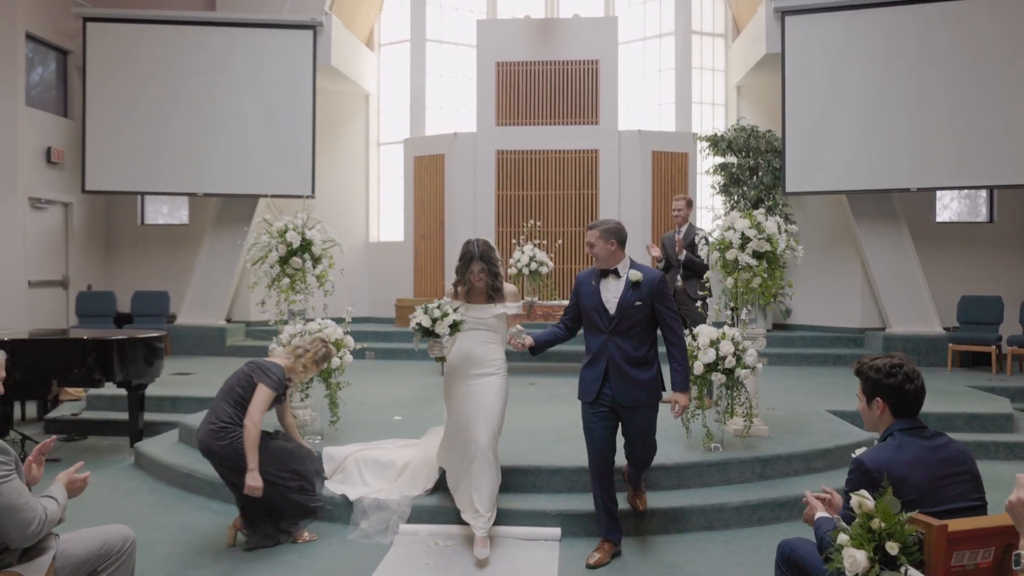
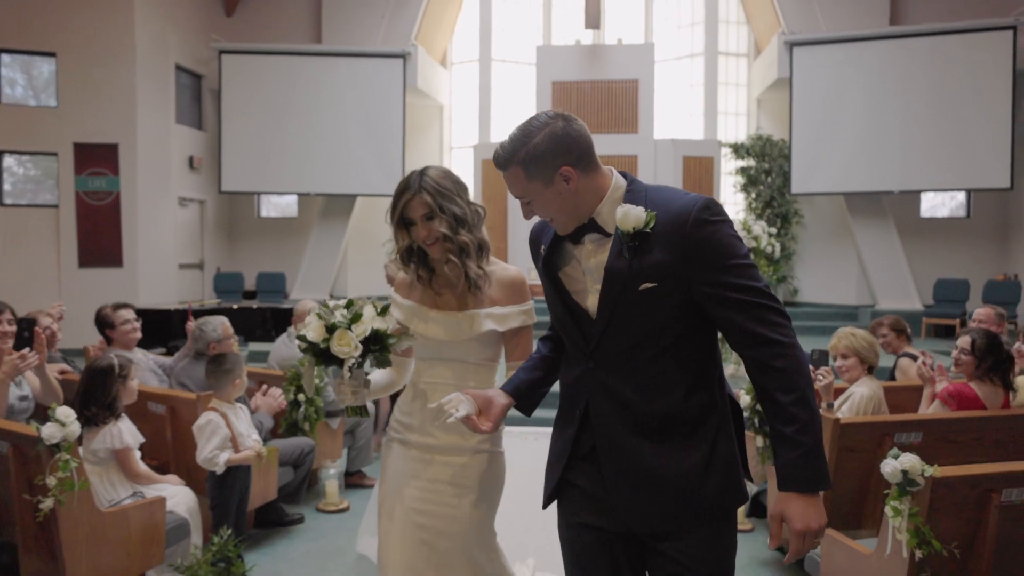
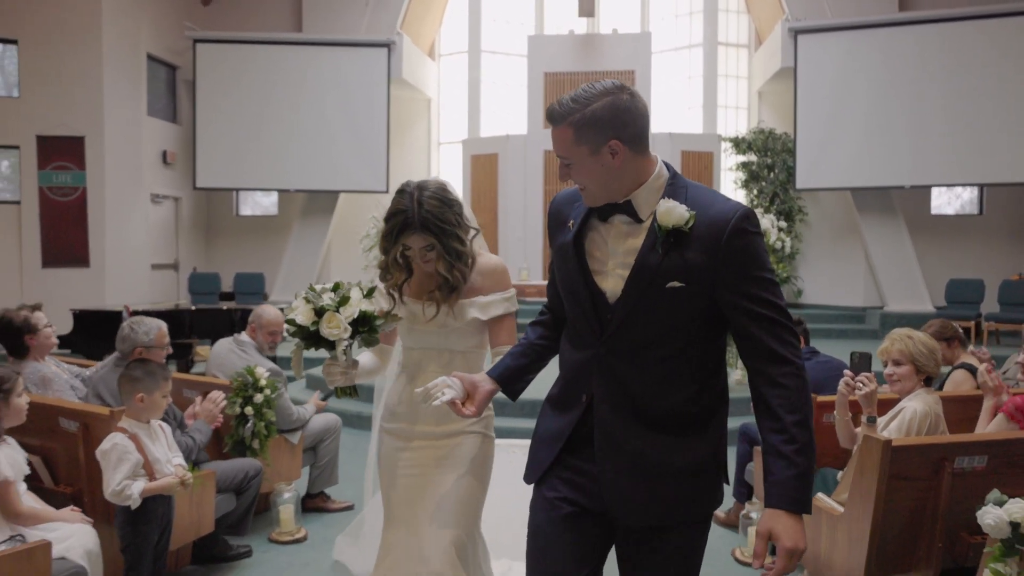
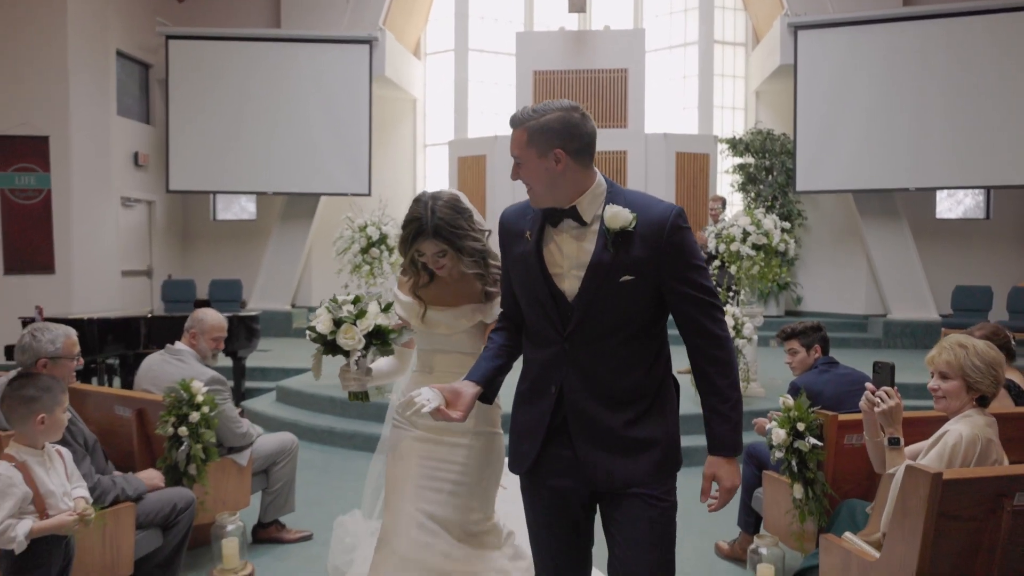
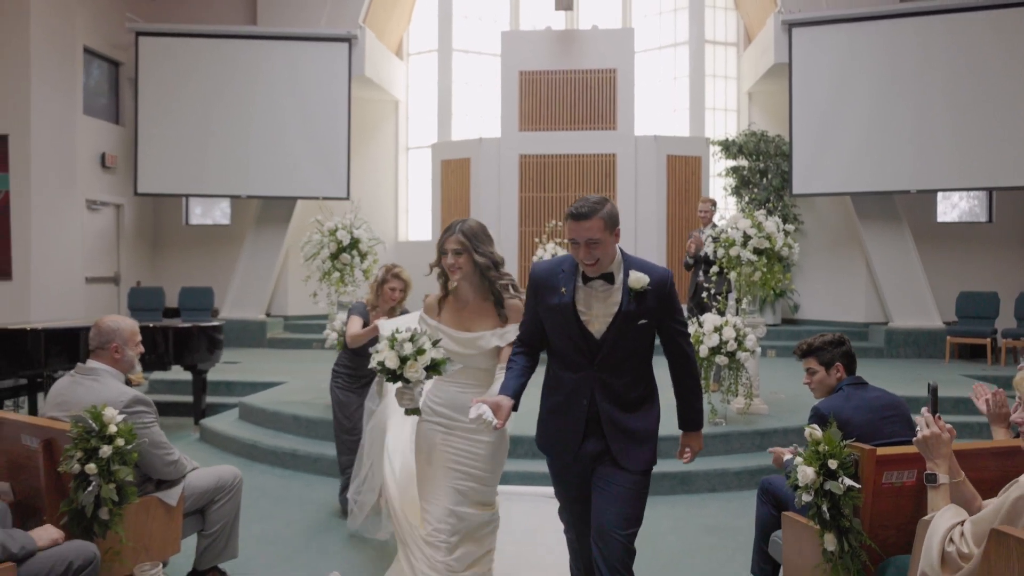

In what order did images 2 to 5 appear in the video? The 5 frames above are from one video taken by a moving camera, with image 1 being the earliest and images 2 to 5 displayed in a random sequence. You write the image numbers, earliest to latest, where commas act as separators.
5, 4, 3, 2
